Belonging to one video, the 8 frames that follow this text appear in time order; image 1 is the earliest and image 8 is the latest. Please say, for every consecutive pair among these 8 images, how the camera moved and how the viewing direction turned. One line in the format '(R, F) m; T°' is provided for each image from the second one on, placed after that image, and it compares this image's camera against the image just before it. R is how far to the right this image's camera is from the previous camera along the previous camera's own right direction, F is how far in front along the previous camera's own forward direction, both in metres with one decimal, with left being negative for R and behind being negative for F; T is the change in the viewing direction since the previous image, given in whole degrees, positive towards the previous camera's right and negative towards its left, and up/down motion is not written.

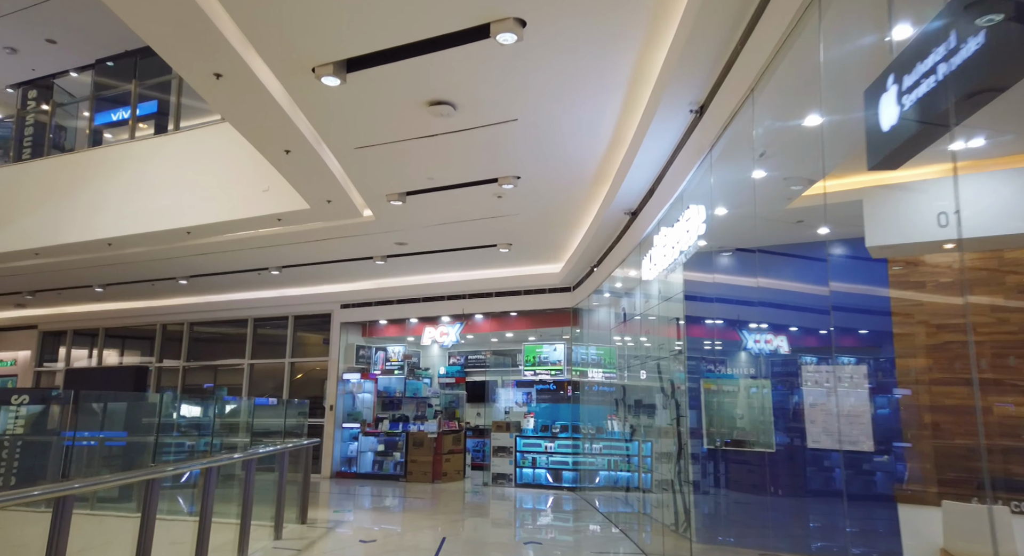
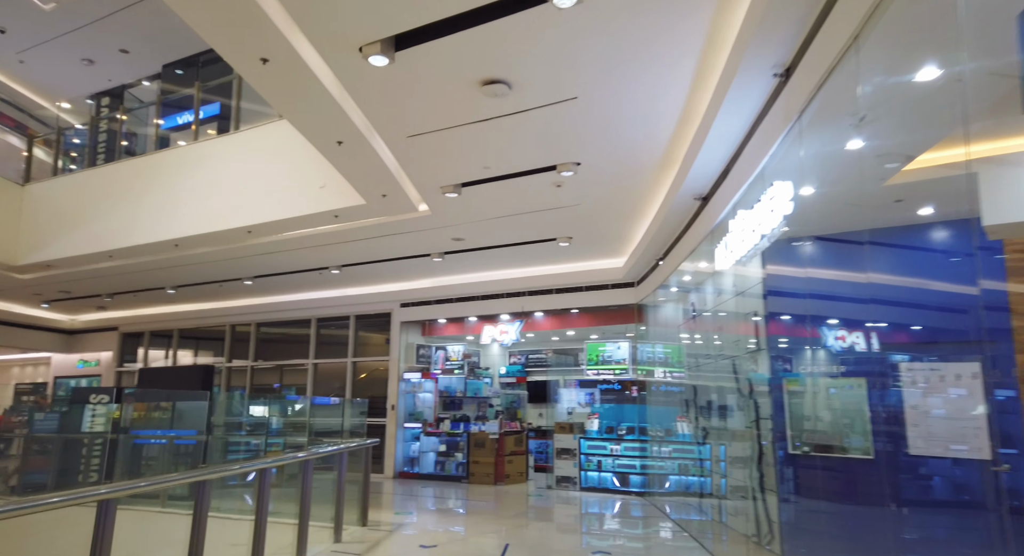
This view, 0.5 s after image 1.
(0.0, +0.3) m; -5°
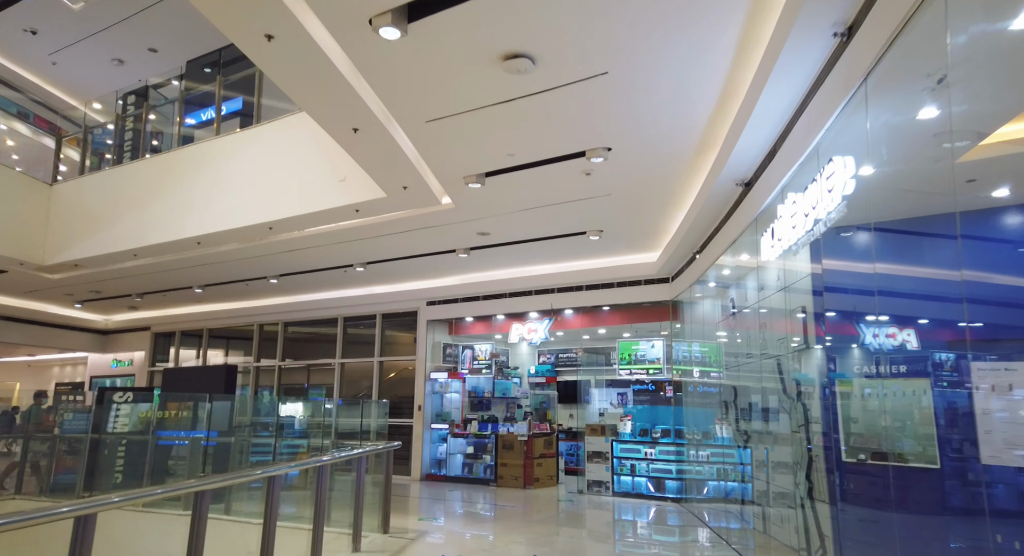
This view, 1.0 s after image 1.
(0.0, +0.3) m; -3°
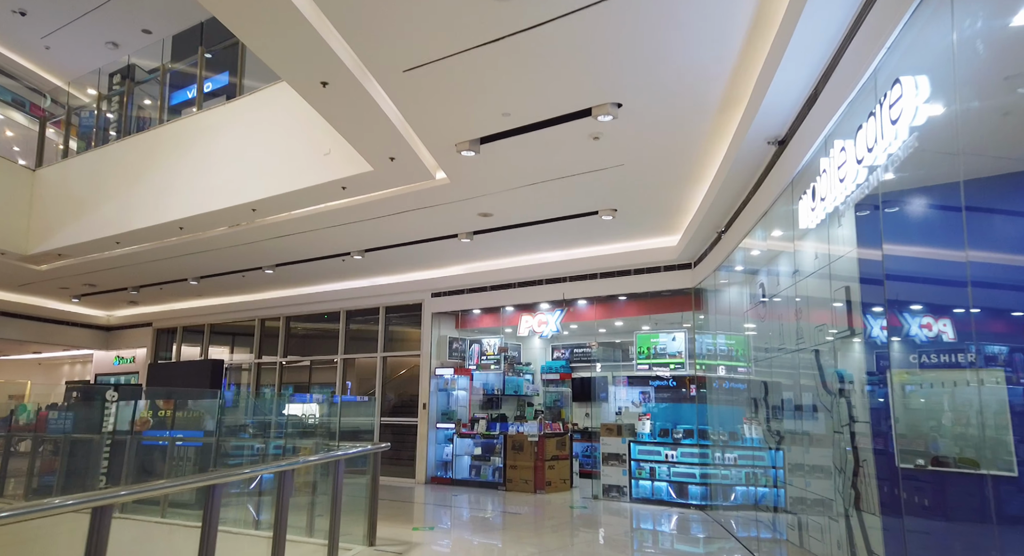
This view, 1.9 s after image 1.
(+0.2, +0.7) m; -2°
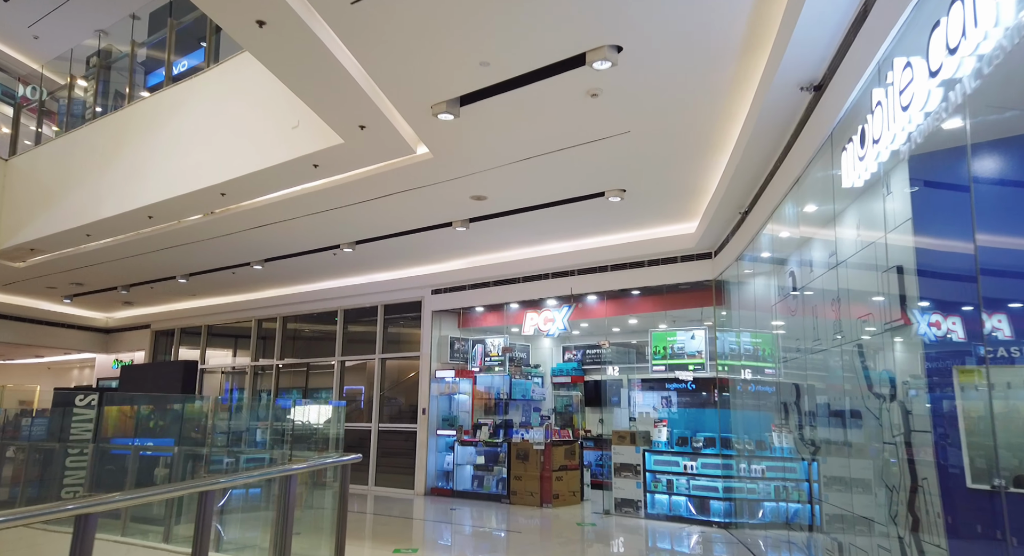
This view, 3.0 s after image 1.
(+0.2, +0.7) m; -2°
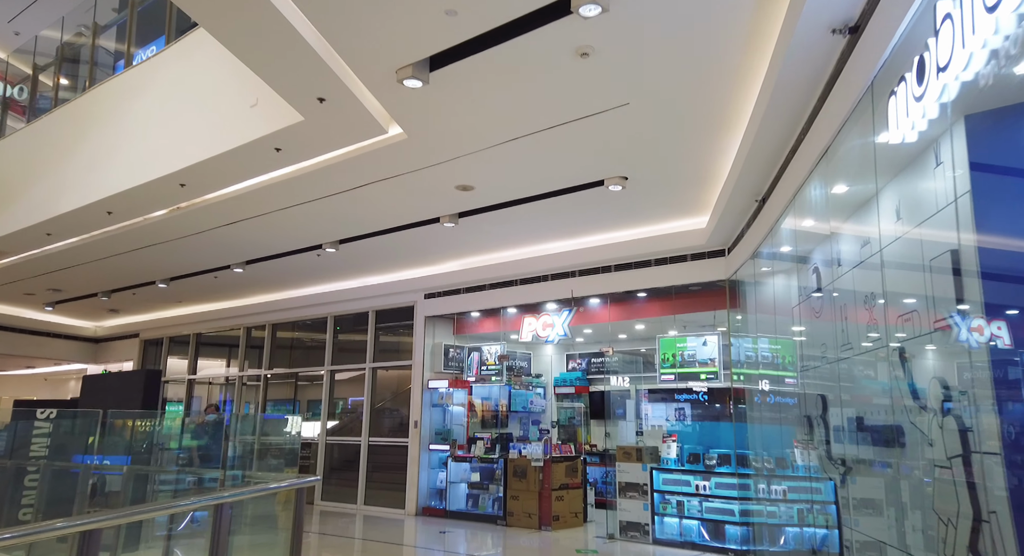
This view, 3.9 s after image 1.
(+0.2, +0.6) m; -1°
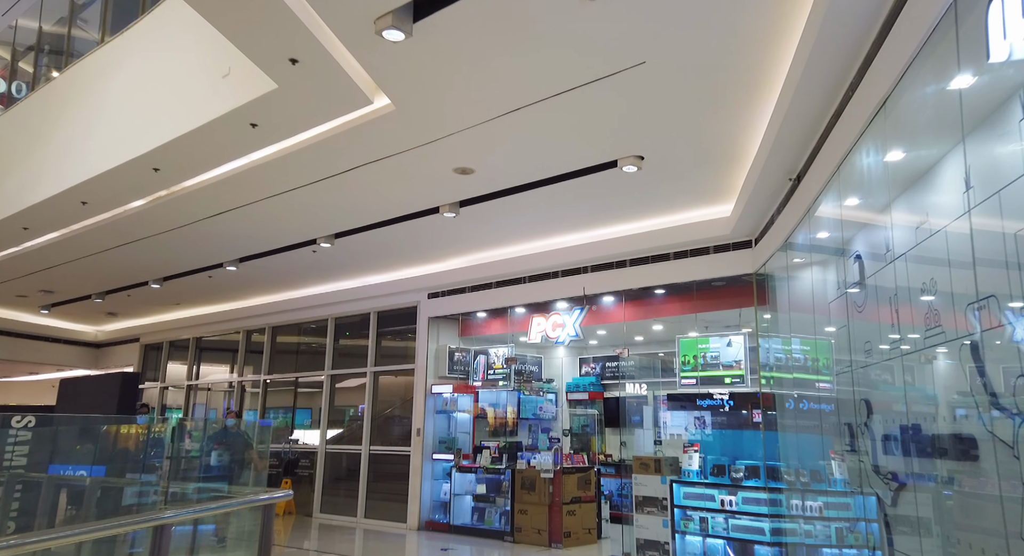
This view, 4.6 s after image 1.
(+0.1, +0.5) m; -1°
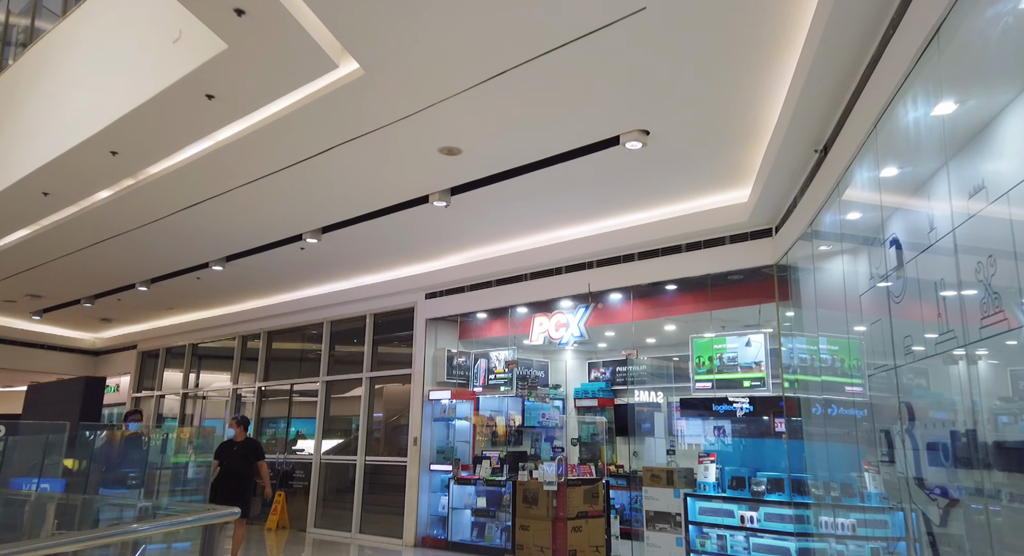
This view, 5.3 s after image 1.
(+0.2, +0.5) m; -1°
